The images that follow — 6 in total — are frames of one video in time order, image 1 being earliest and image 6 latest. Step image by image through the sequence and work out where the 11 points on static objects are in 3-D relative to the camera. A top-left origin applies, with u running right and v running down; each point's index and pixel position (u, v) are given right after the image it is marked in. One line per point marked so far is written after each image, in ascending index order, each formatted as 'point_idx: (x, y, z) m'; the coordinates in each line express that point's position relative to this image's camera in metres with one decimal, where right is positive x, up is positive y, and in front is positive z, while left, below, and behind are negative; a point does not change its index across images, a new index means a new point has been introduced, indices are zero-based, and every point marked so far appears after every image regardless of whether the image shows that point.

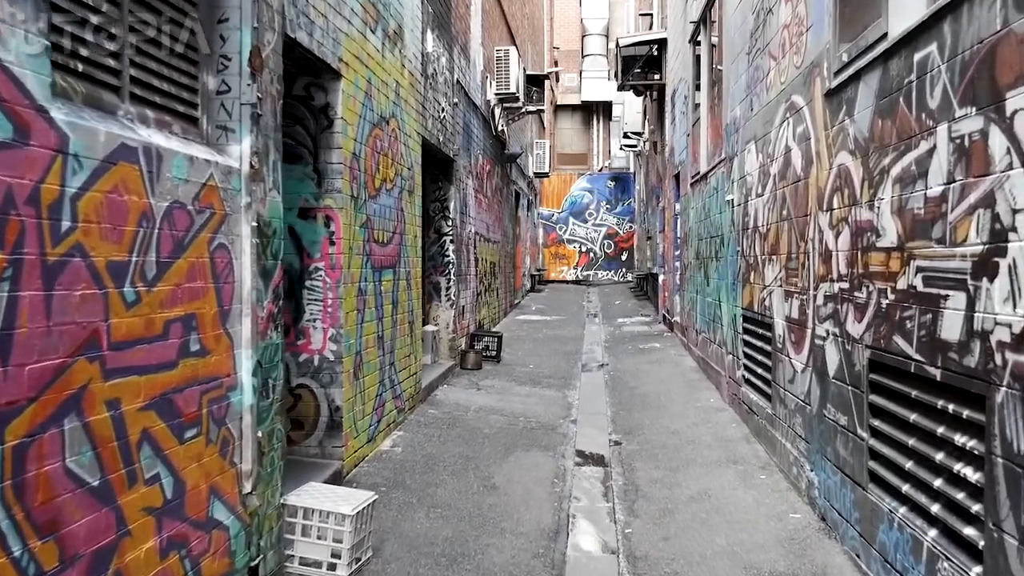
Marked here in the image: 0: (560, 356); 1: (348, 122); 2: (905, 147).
0: (+0.5, -0.6, +10.4) m
1: (-0.8, +0.8, +5.2) m
2: (+1.1, +0.4, +3.3) m
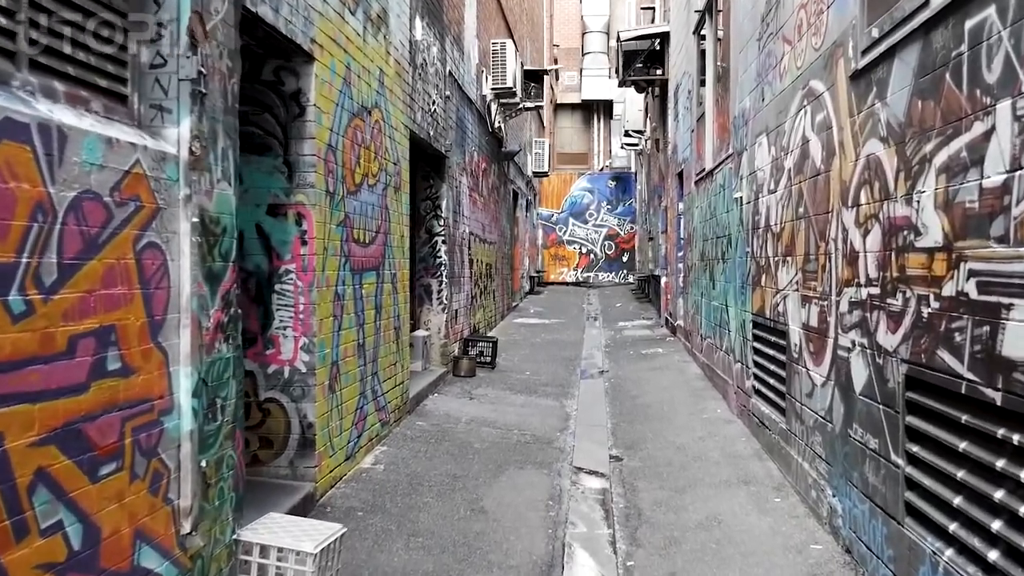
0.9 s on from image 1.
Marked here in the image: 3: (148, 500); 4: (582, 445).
0: (+0.4, -0.7, +10.0) m
1: (-0.8, +0.7, +4.7) m
2: (+1.1, +0.4, +2.8) m
3: (-0.8, -0.5, +2.6) m
4: (+0.4, -0.9, +6.2) m
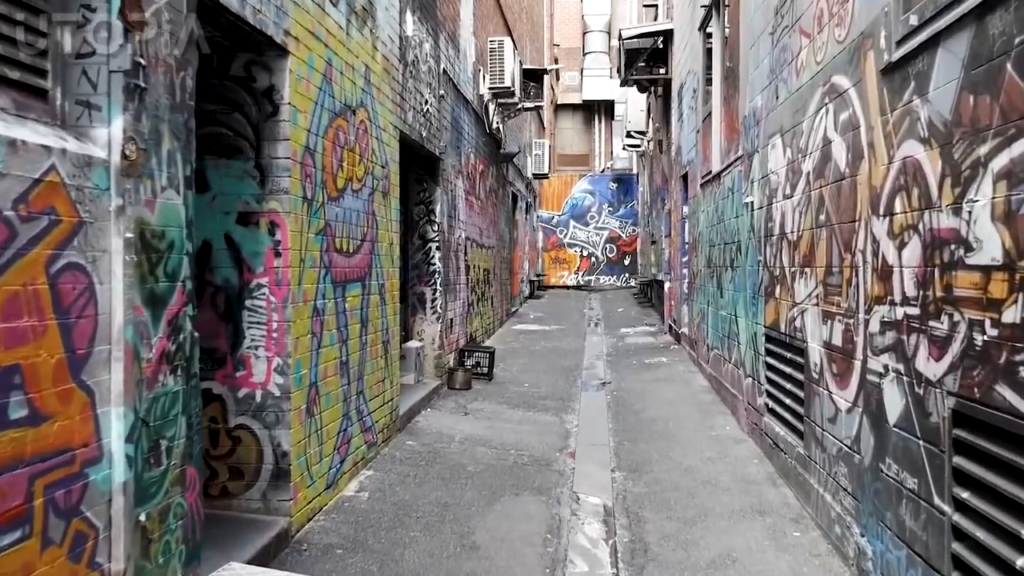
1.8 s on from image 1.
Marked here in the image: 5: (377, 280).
0: (+0.4, -0.7, +9.6) m
1: (-0.8, +0.7, +4.3) m
2: (+1.1, +0.3, +2.4) m
3: (-0.9, -0.5, +2.2) m
4: (+0.4, -0.9, +5.8) m
5: (-0.7, 0.0, +5.9) m
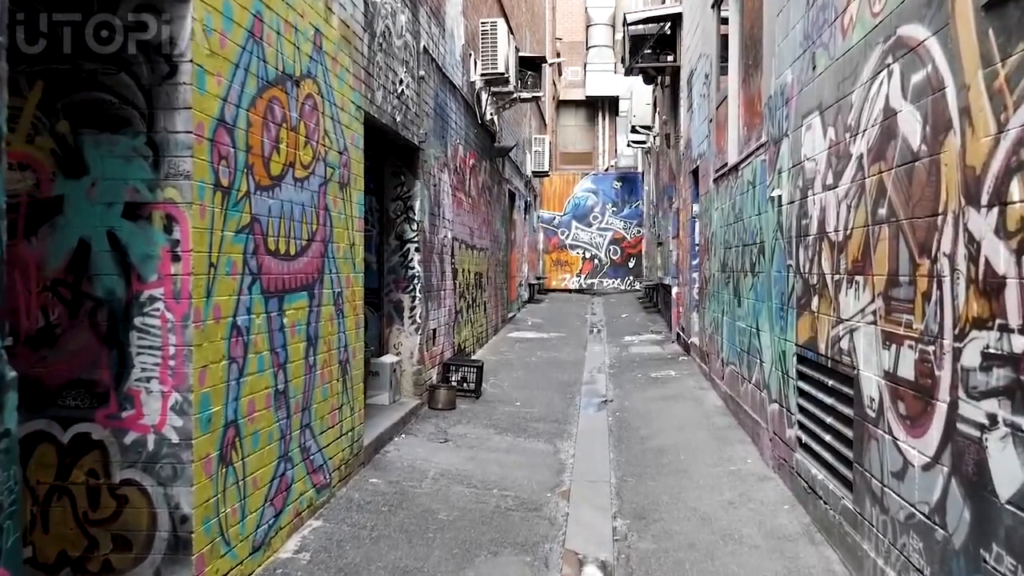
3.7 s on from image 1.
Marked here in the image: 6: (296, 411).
0: (+0.3, -0.8, +8.6) m
1: (-0.9, +0.6, +3.3) m
2: (+1.0, +0.3, +1.4) m
3: (-1.0, -0.6, +1.2) m
4: (+0.3, -1.0, +4.8) m
5: (-0.8, 0.0, +4.9) m
6: (-0.8, -0.5, +4.3) m
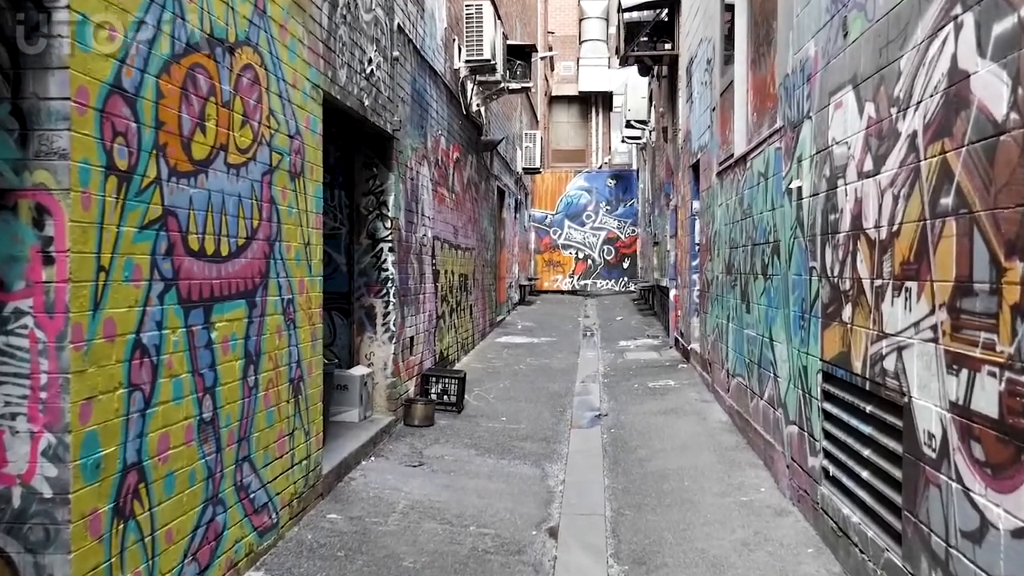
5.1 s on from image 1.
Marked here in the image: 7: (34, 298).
0: (+0.2, -0.8, +7.9) m
1: (-1.0, +0.6, +2.6) m
2: (+0.9, +0.3, +0.7) m
3: (-1.0, -0.6, +0.5) m
4: (+0.2, -1.0, +4.1) m
5: (-0.9, 0.0, +4.2) m
6: (-0.9, -0.5, +3.6) m
7: (-1.1, 0.0, +2.5) m
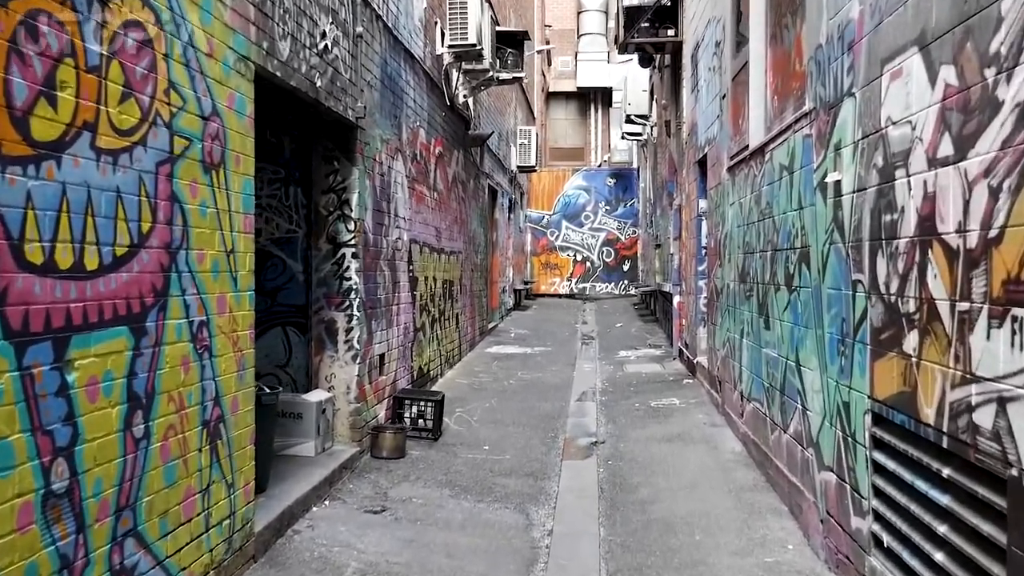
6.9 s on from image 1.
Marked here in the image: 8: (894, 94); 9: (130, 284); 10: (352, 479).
0: (+0.1, -0.9, +7.0) m
1: (-1.1, +0.6, +1.8) m
2: (+0.8, +0.2, -0.1) m
3: (-1.1, -0.7, -0.4) m
4: (+0.1, -1.1, +3.3) m
5: (-1.0, -0.1, +3.3) m
6: (-1.0, -0.6, +2.7) m
7: (-1.2, -0.1, +1.6) m
8: (+1.1, +0.5, +3.1) m
9: (-1.0, 0.0, +2.9) m
10: (-0.8, -0.9, +5.3) m
